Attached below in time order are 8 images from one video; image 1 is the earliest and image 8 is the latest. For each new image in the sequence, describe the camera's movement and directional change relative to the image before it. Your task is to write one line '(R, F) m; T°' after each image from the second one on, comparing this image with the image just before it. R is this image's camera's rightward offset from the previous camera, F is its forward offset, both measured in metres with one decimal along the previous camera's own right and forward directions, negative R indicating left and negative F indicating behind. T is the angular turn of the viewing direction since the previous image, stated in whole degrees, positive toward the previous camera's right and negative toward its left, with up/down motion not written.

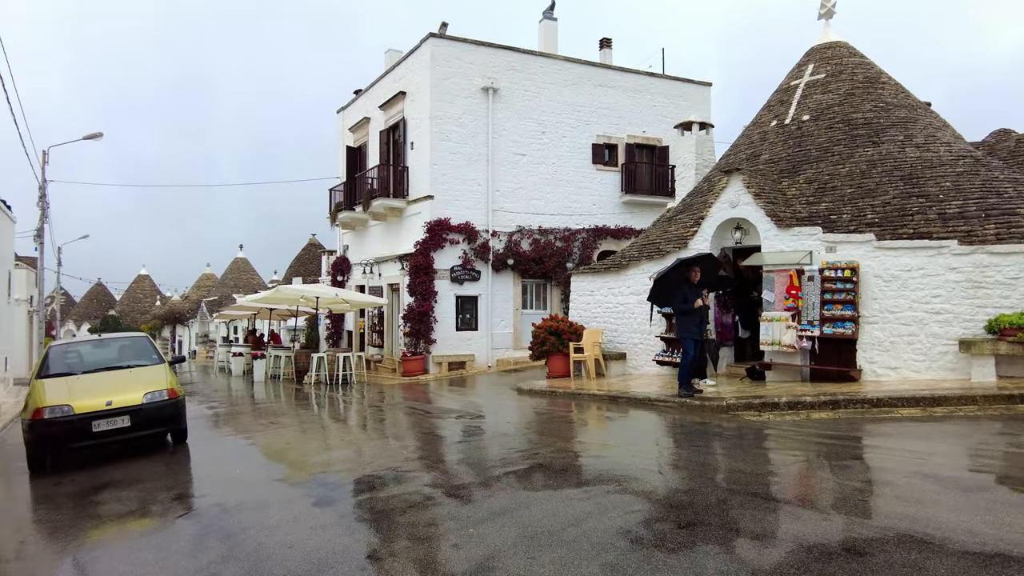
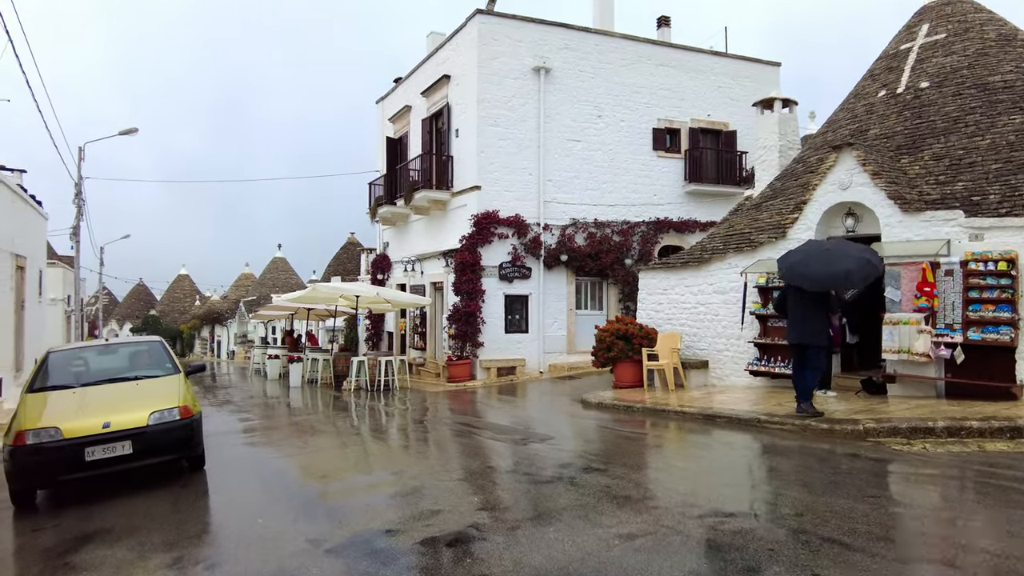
(-0.5, +1.5) m; -3°
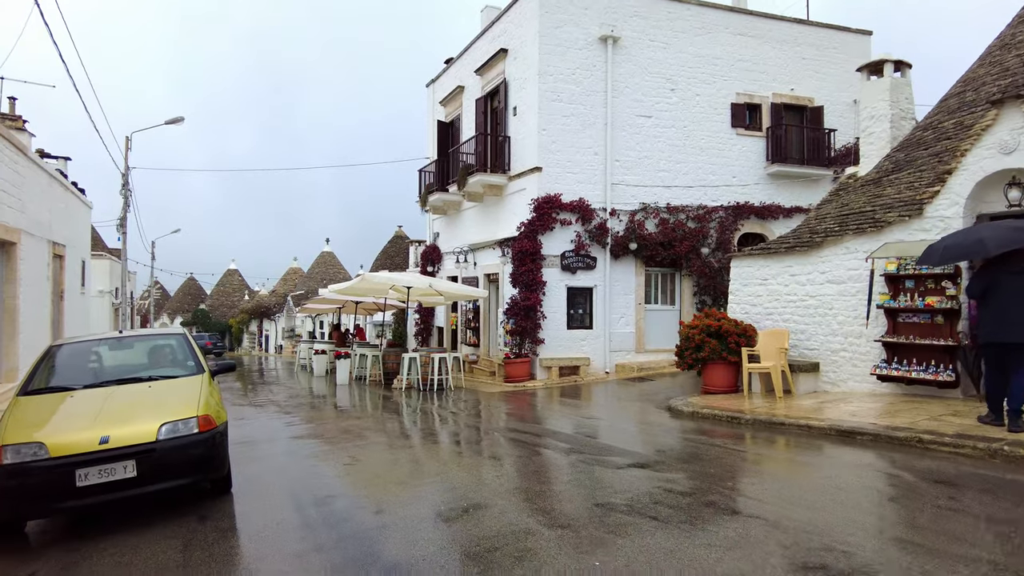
(-0.5, +1.4) m; -4°
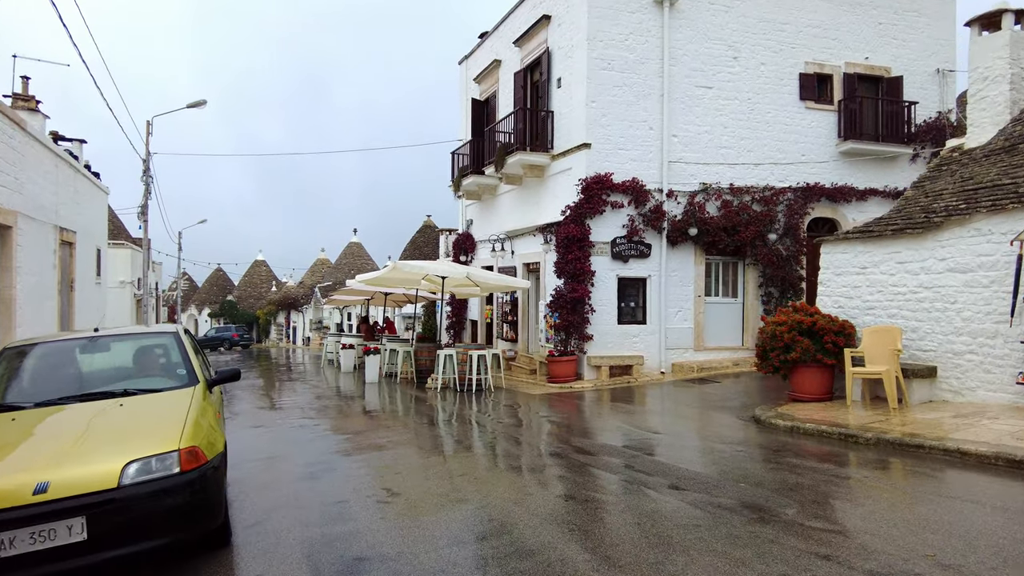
(-0.4, +1.4) m; -2°
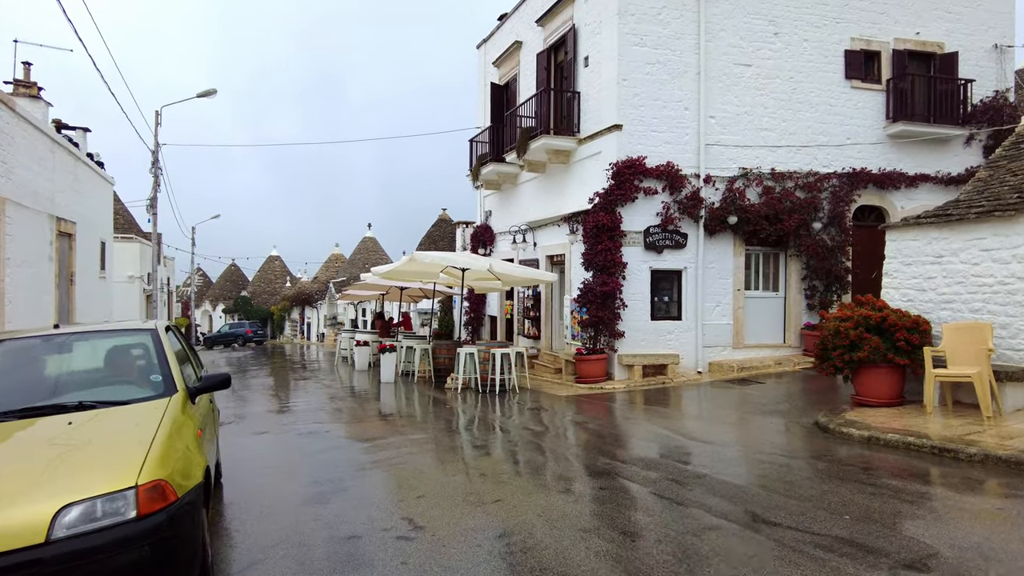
(-0.2, +0.9) m; -1°
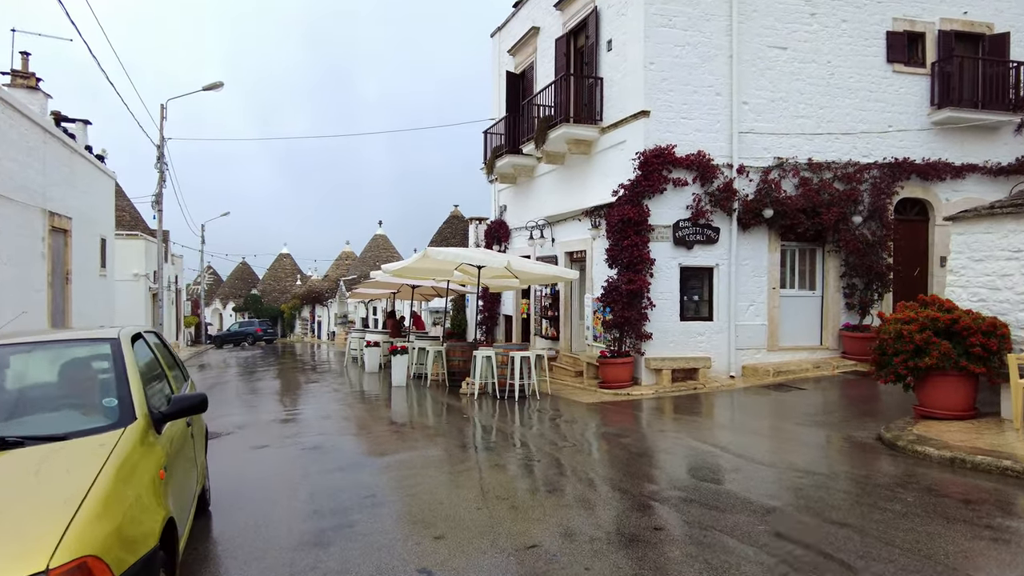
(-0.2, +0.8) m; -1°
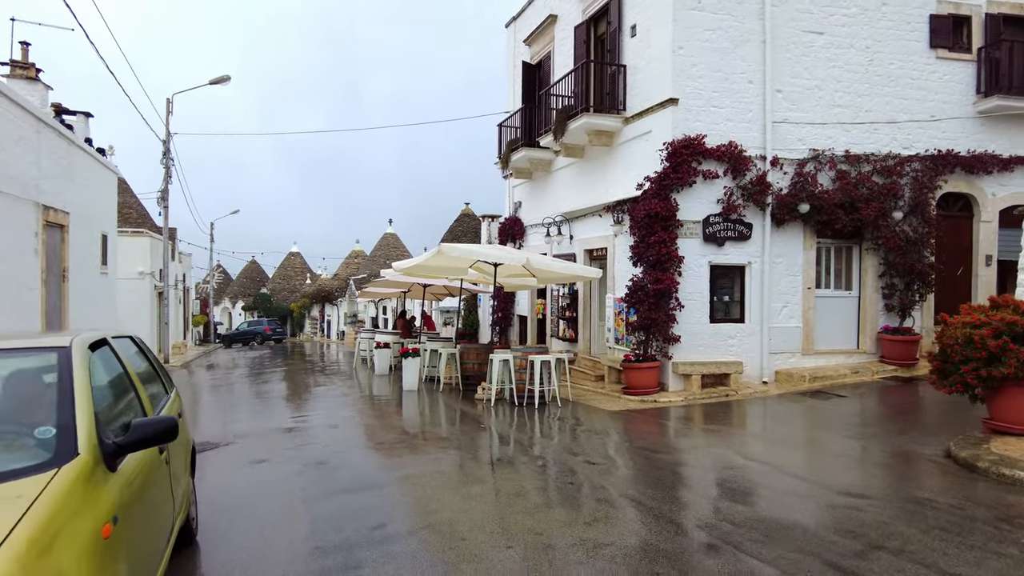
(-0.2, +0.7) m; -1°
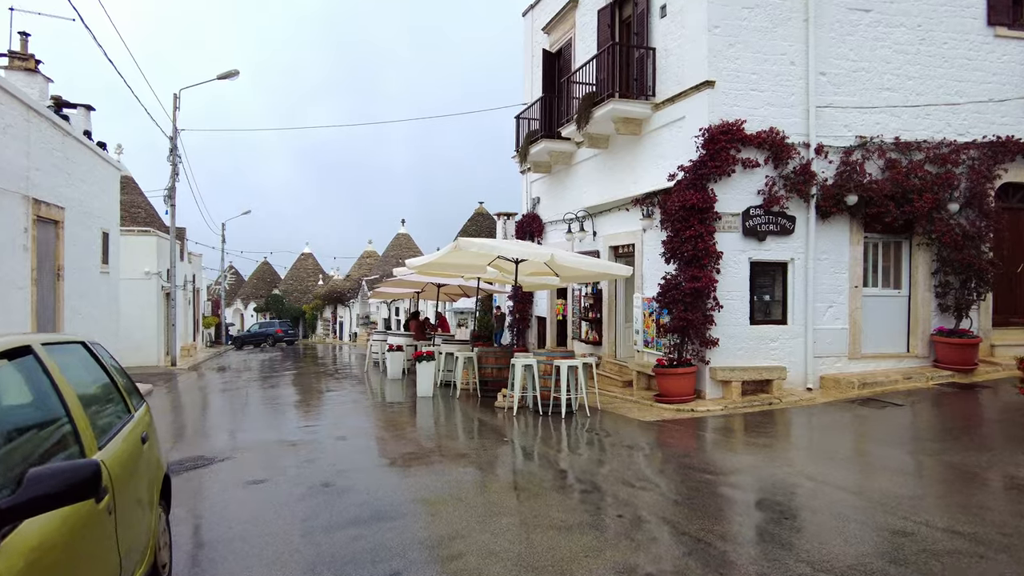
(-0.2, +0.8) m; -1°
